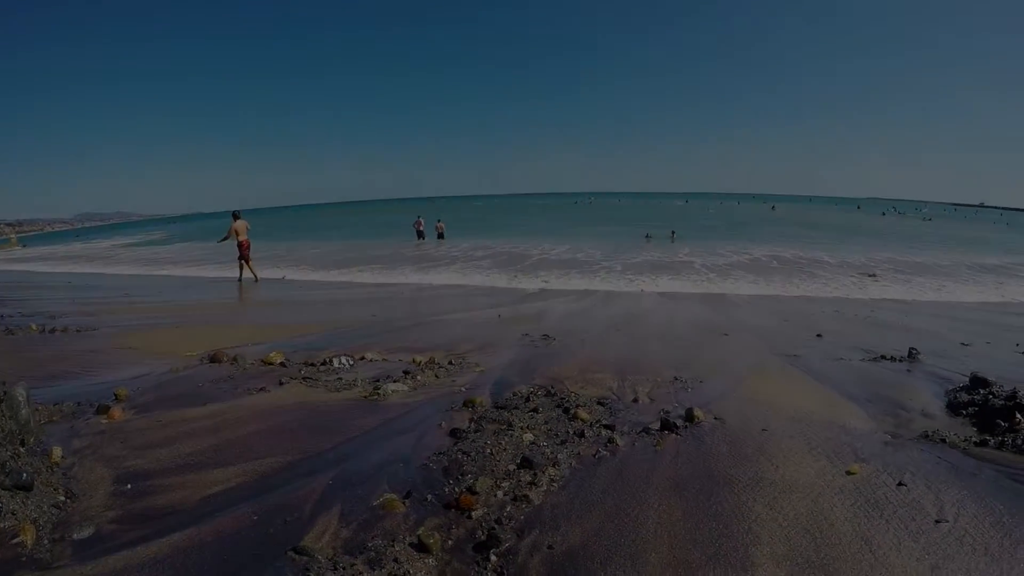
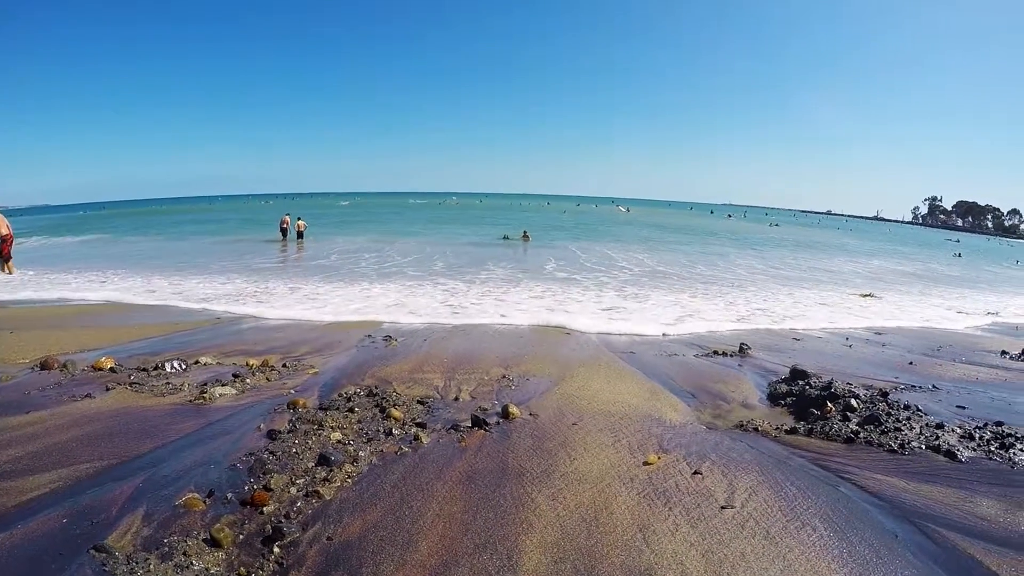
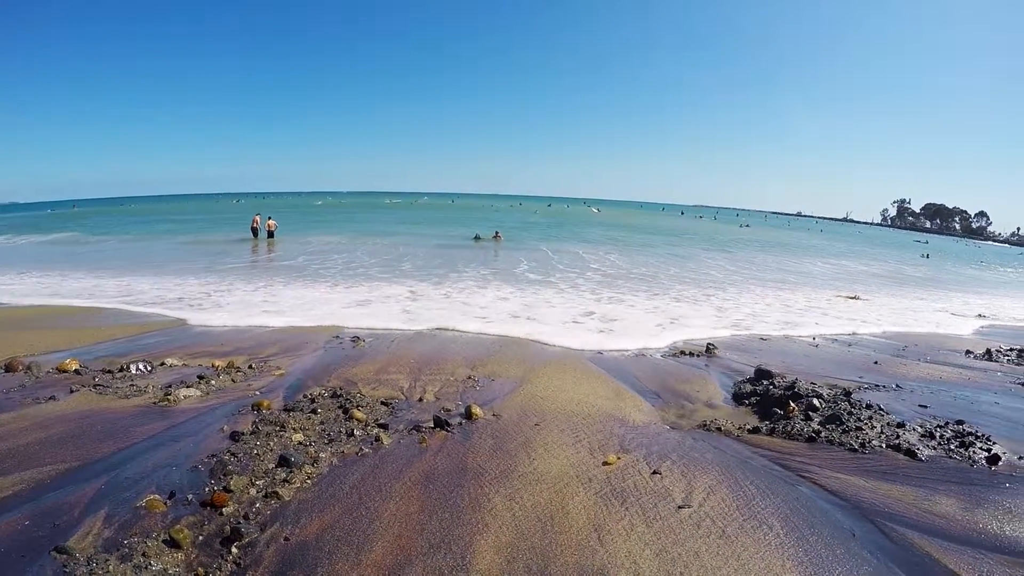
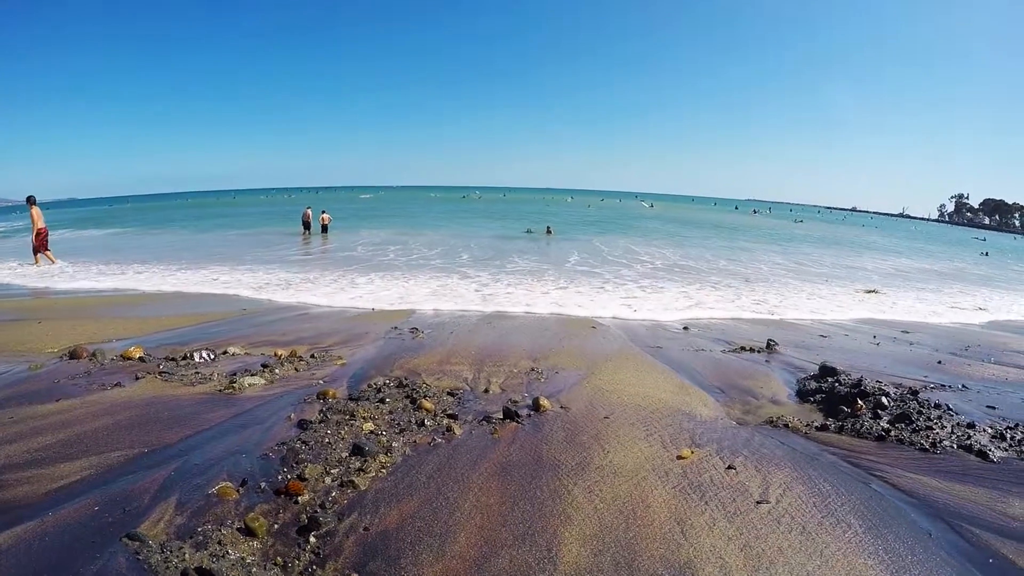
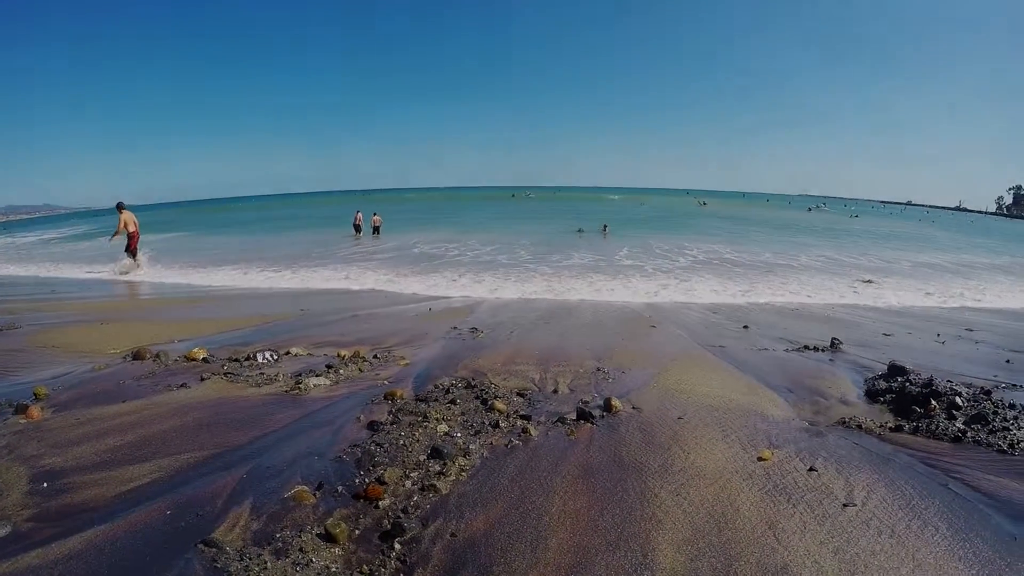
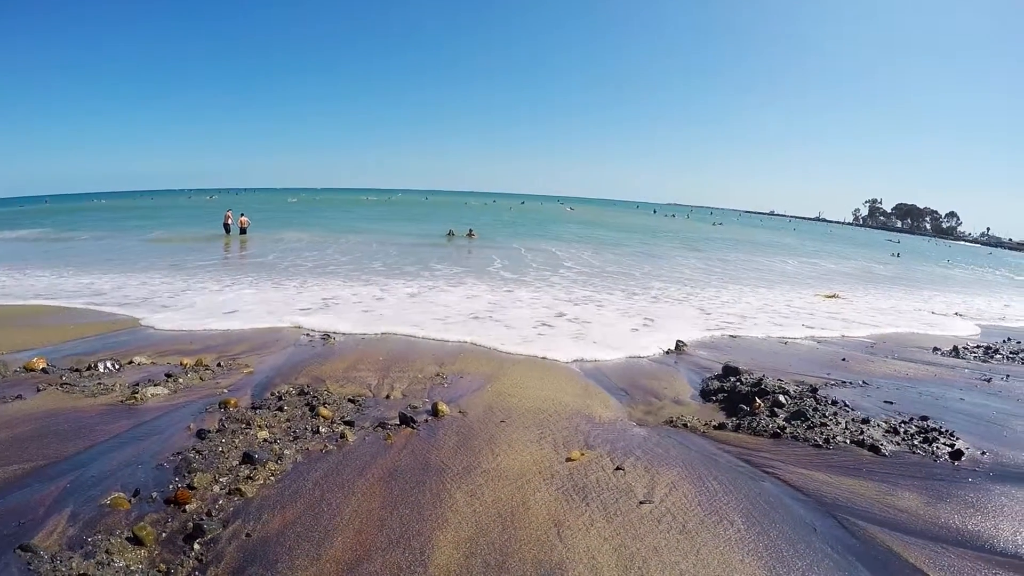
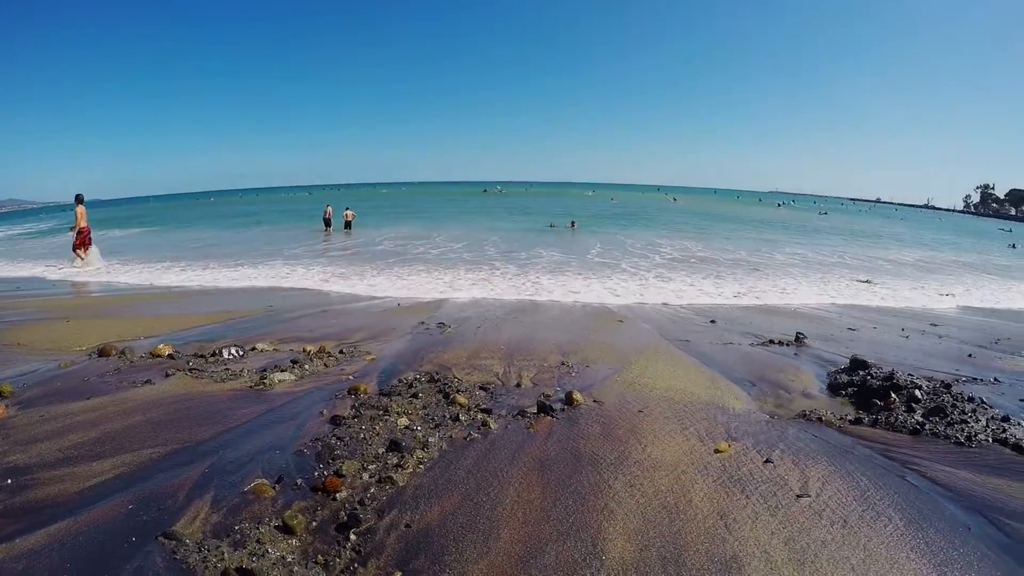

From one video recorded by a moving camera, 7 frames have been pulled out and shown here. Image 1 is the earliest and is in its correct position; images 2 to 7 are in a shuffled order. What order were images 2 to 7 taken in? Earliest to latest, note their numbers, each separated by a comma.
5, 7, 4, 2, 3, 6
